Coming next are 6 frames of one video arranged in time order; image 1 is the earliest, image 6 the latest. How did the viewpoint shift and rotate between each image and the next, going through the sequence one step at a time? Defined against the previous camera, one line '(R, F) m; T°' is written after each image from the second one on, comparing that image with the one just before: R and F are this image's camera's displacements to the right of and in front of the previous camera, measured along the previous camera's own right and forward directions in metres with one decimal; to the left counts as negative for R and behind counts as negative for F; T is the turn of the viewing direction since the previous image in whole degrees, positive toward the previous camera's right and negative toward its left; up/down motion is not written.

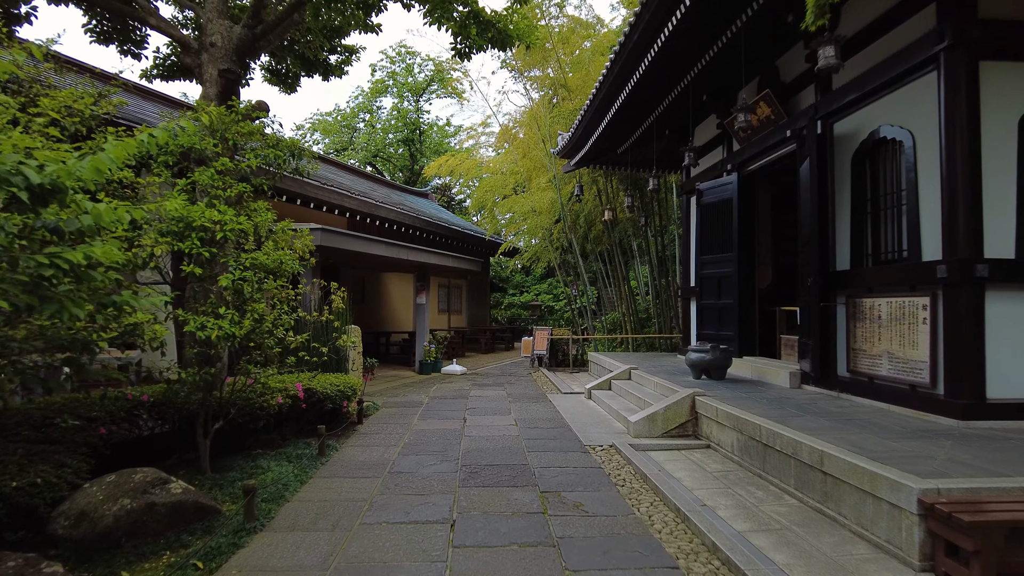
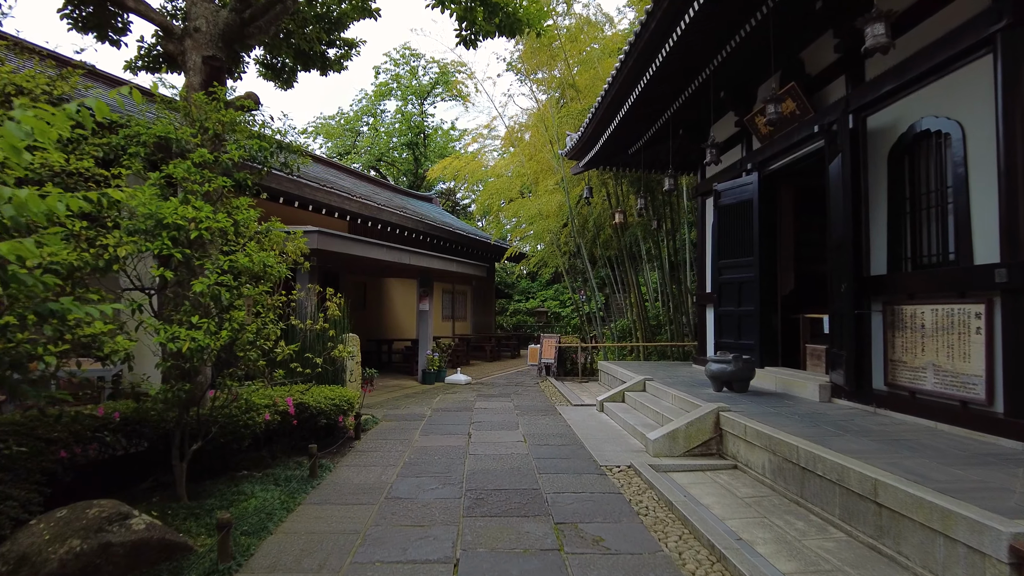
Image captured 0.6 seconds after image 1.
(0.0, +0.3) m; 0°
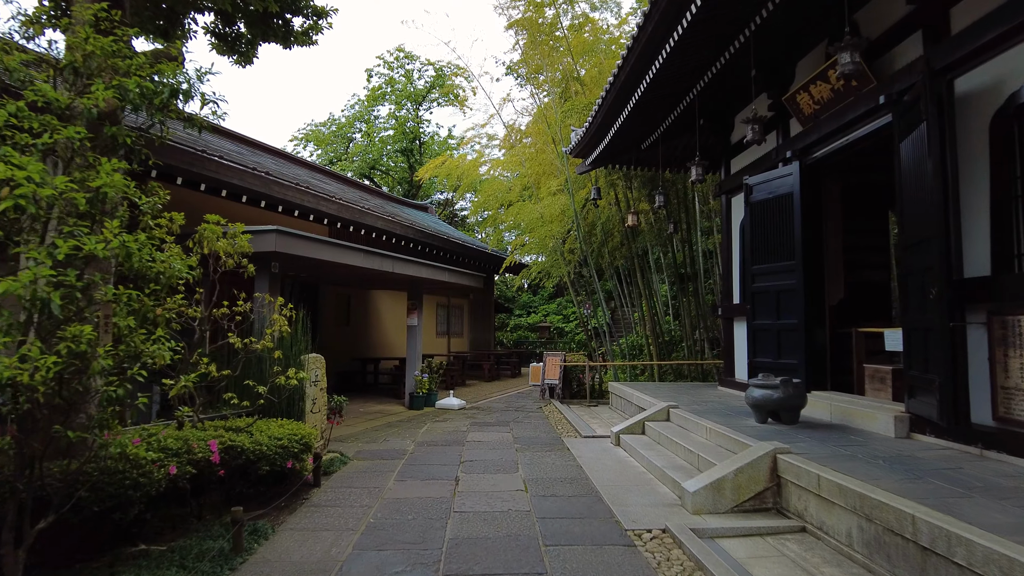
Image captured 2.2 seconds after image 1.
(0.0, +0.9) m; 0°
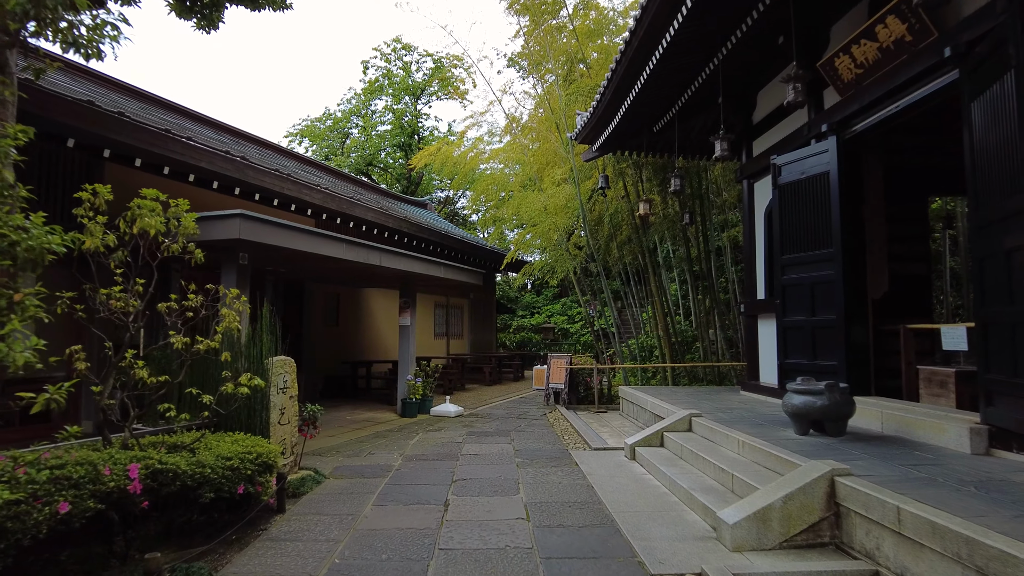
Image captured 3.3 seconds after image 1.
(0.0, +0.6) m; 0°
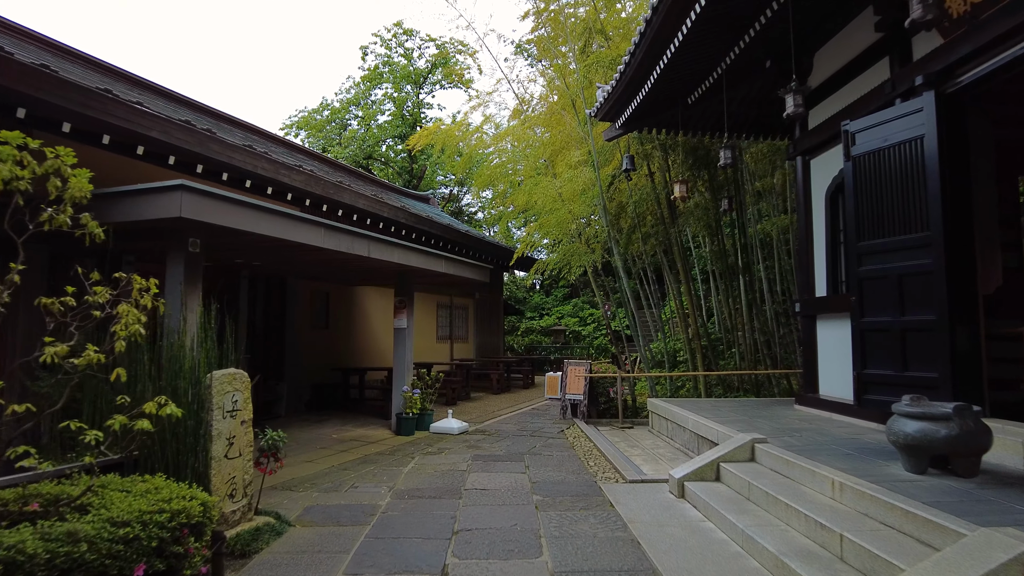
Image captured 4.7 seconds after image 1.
(-0.1, +0.9) m; 0°
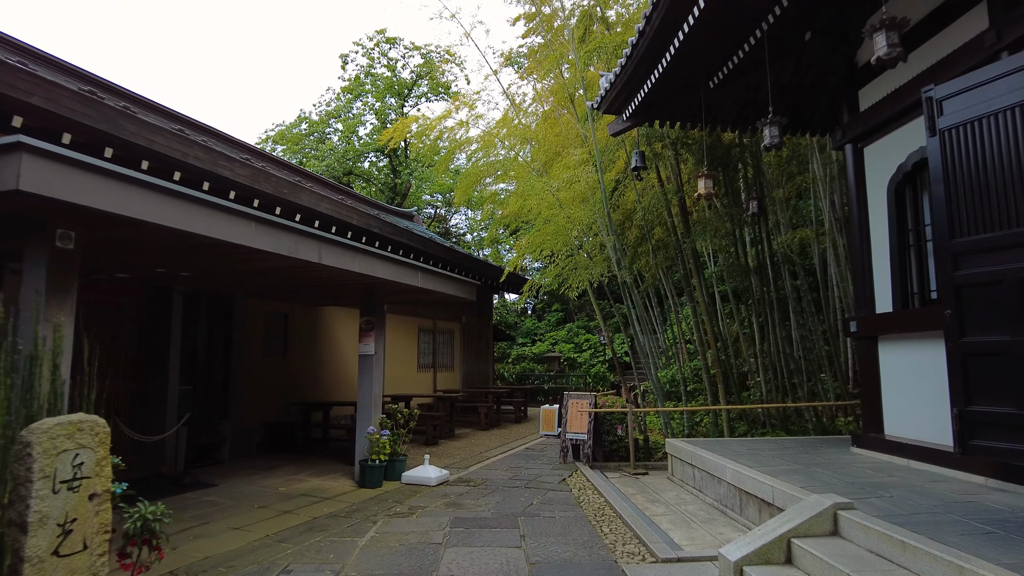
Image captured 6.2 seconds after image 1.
(0.0, +0.9) m; +1°
